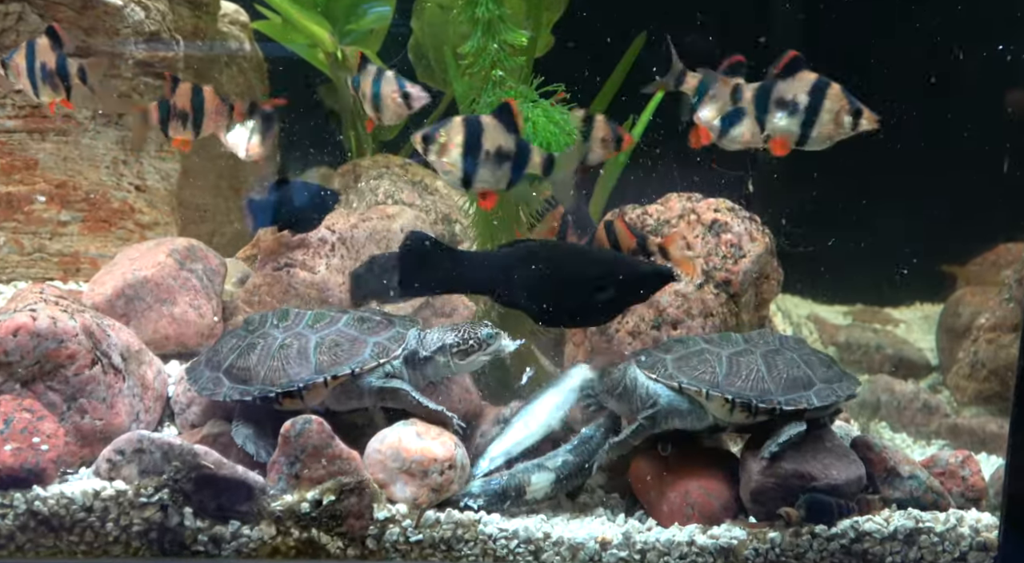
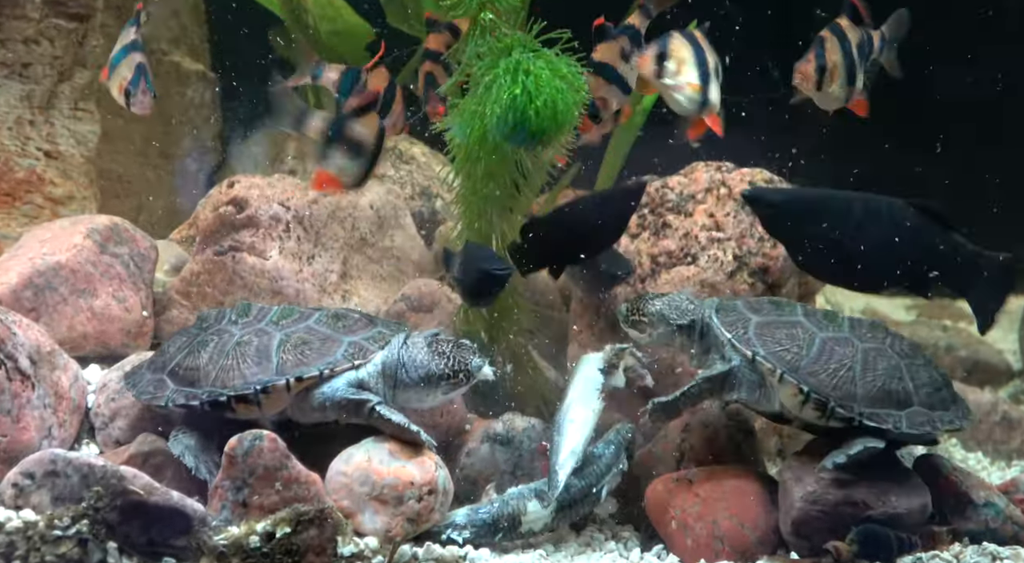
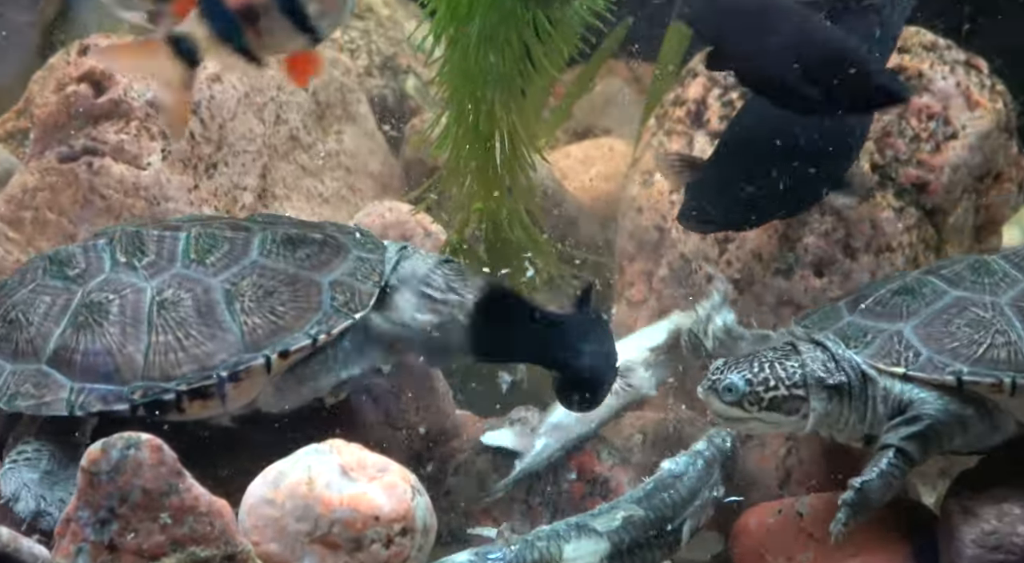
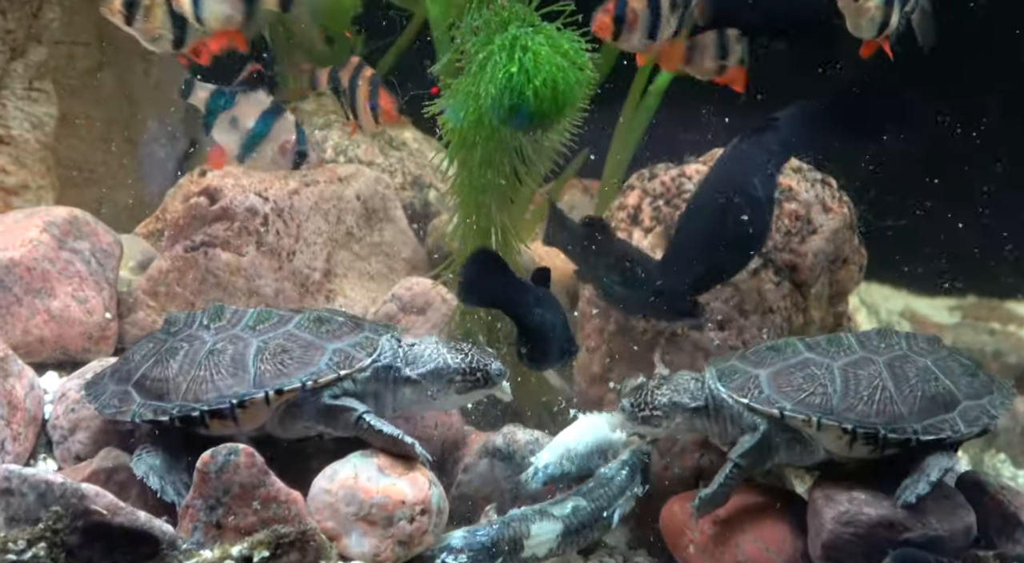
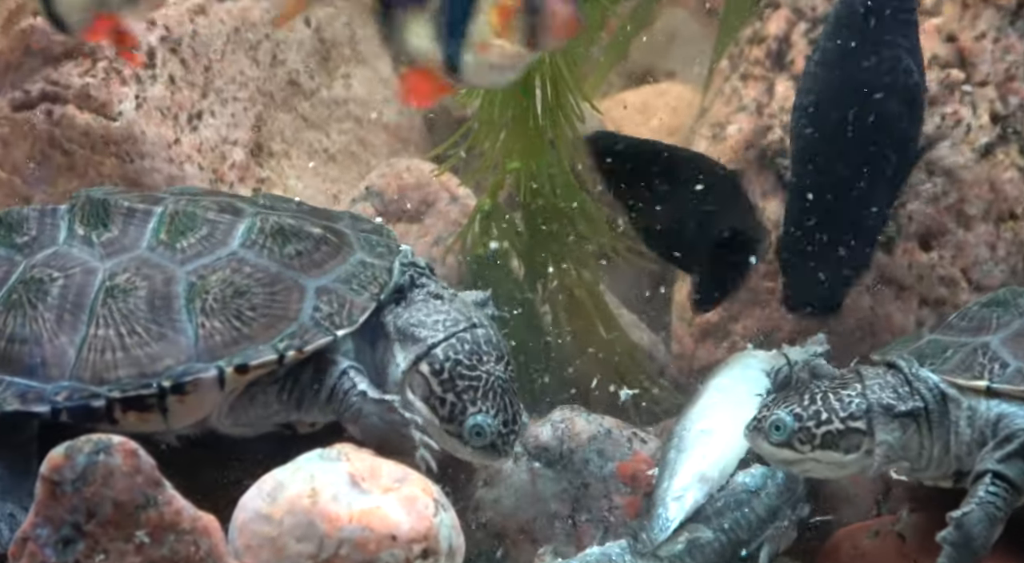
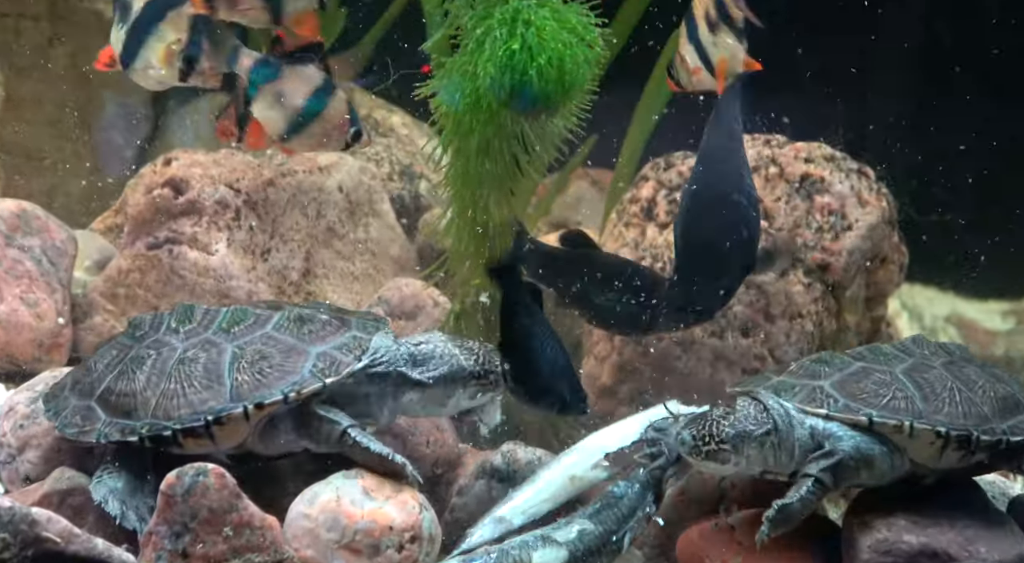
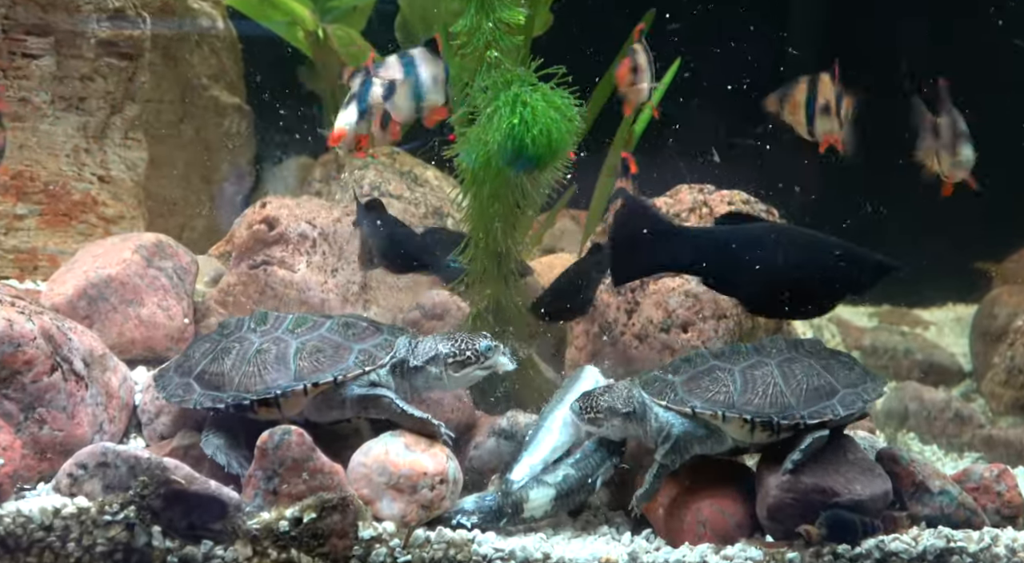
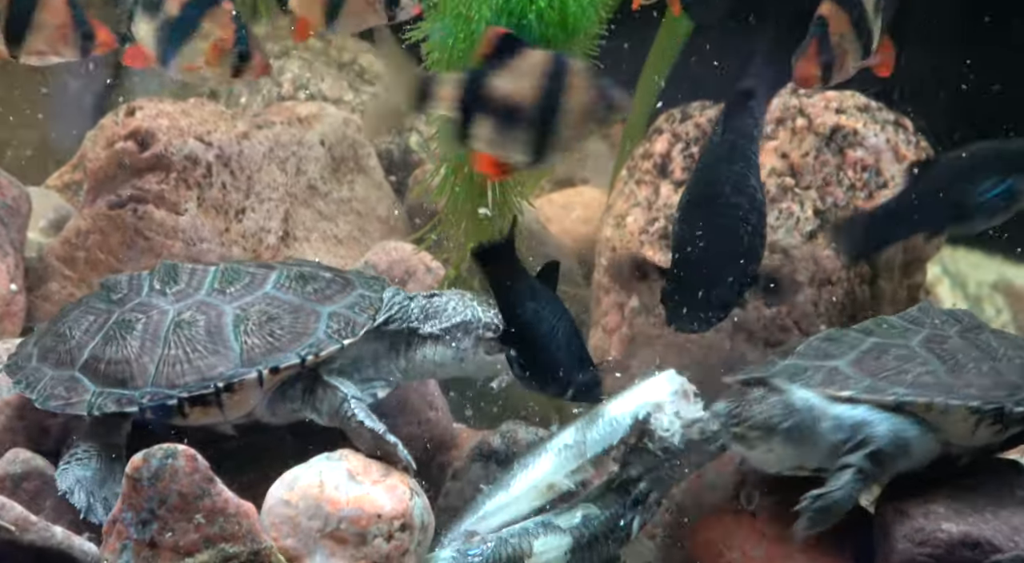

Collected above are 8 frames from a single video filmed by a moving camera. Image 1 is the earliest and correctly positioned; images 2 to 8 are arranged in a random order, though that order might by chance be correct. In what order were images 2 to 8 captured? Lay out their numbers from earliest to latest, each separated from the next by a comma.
7, 2, 4, 6, 8, 3, 5
